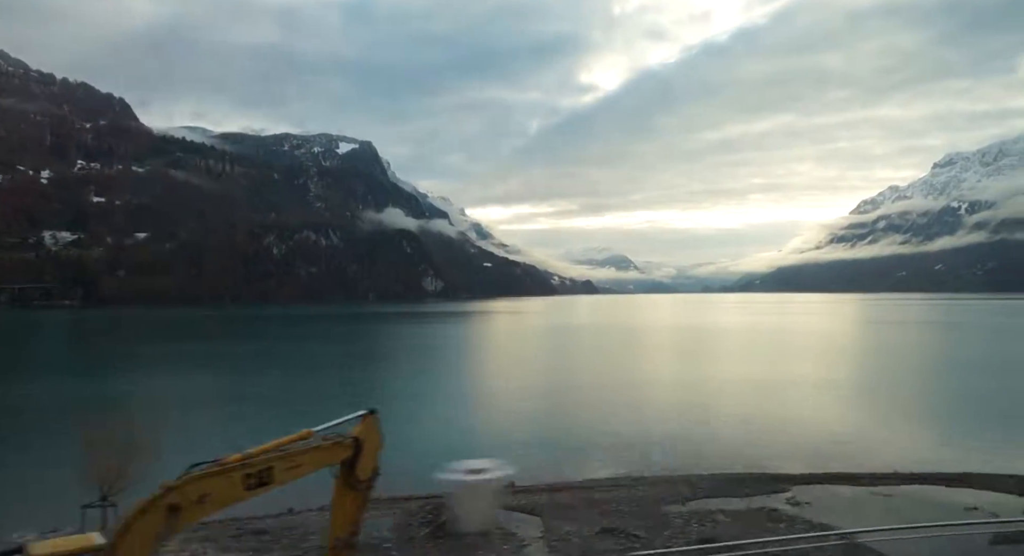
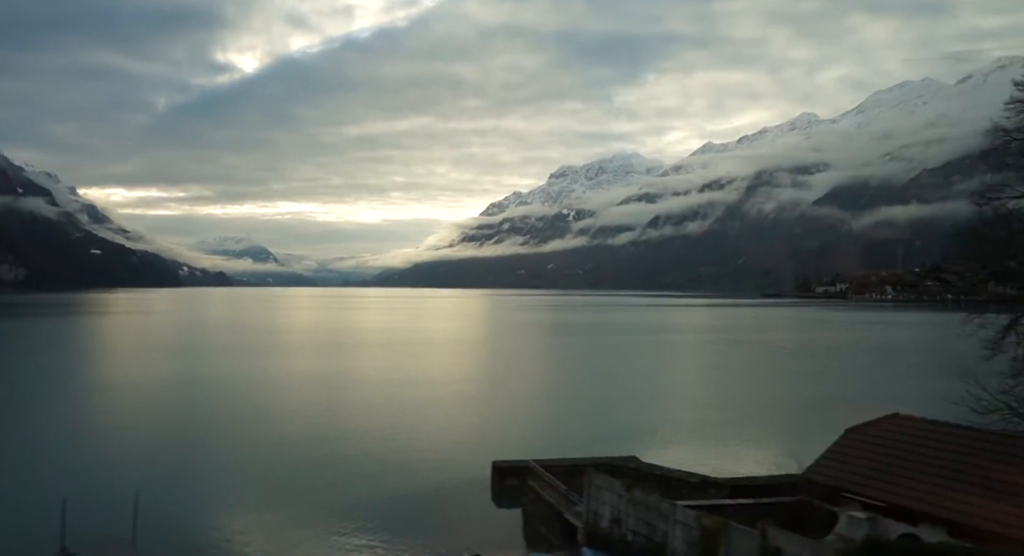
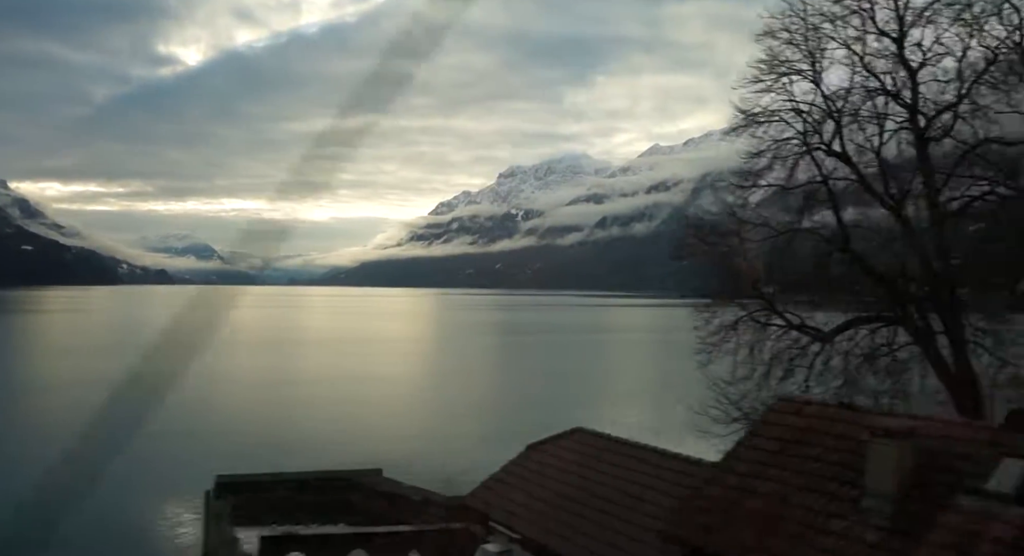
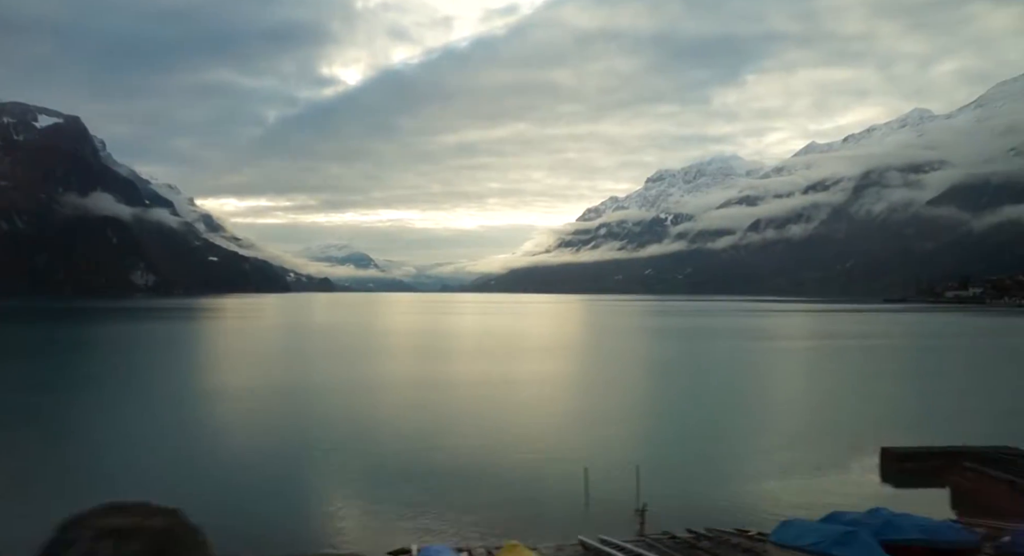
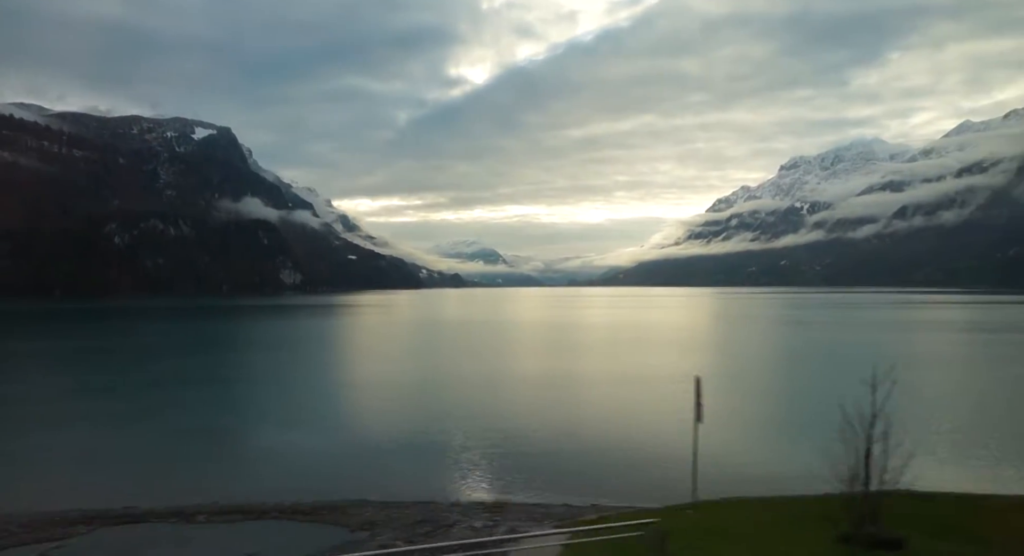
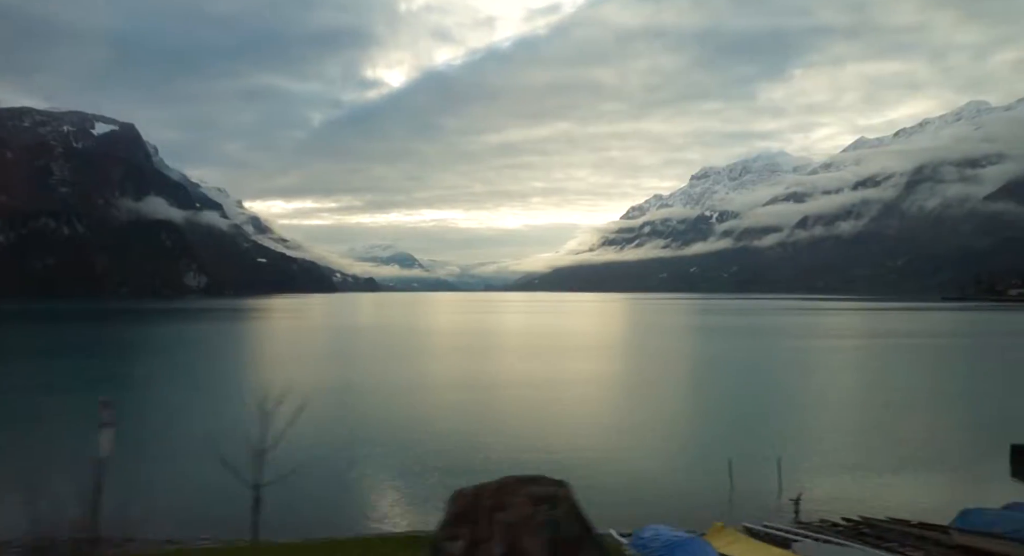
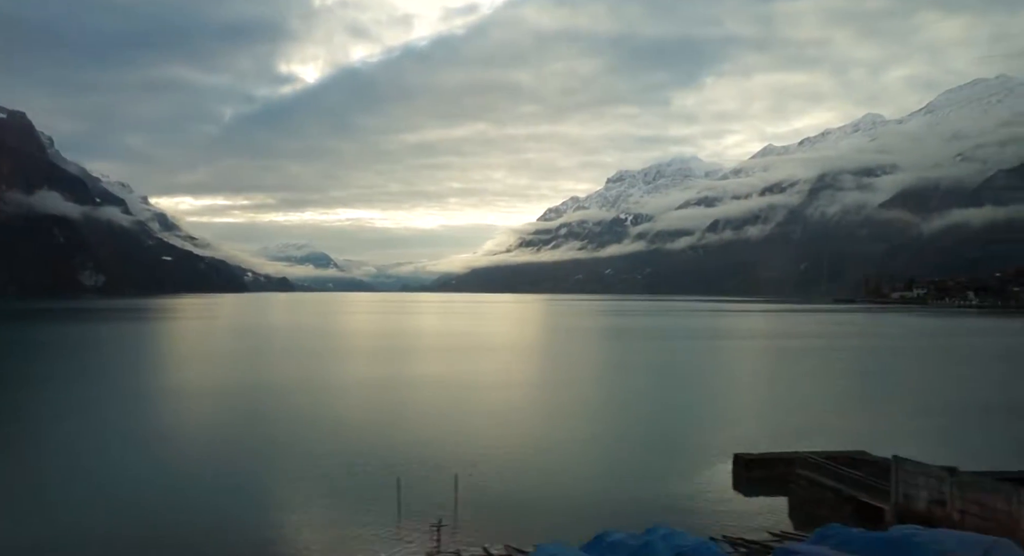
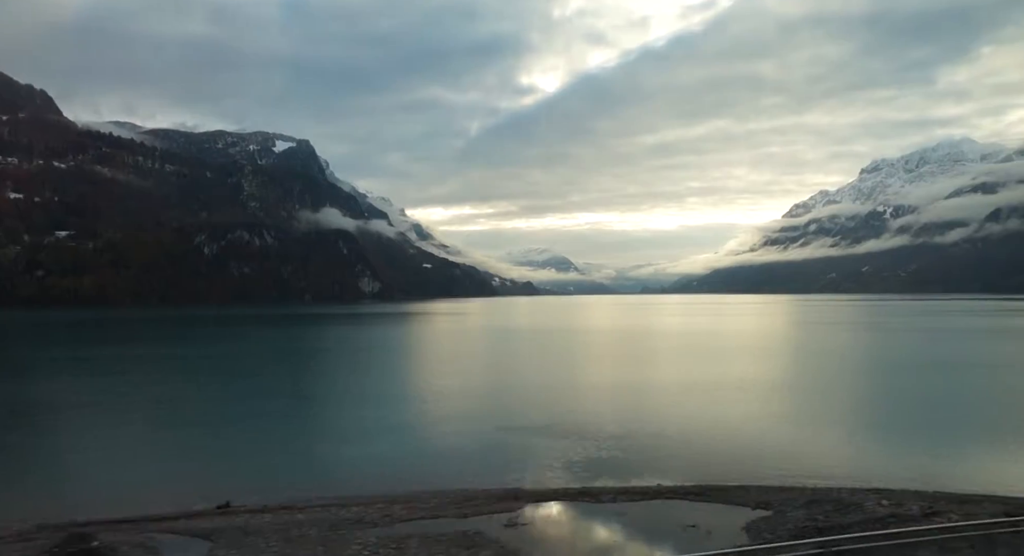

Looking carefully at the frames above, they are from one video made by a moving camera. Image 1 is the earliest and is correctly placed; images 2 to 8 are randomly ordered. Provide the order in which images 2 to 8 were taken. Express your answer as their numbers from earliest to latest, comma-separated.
8, 5, 6, 4, 7, 2, 3
